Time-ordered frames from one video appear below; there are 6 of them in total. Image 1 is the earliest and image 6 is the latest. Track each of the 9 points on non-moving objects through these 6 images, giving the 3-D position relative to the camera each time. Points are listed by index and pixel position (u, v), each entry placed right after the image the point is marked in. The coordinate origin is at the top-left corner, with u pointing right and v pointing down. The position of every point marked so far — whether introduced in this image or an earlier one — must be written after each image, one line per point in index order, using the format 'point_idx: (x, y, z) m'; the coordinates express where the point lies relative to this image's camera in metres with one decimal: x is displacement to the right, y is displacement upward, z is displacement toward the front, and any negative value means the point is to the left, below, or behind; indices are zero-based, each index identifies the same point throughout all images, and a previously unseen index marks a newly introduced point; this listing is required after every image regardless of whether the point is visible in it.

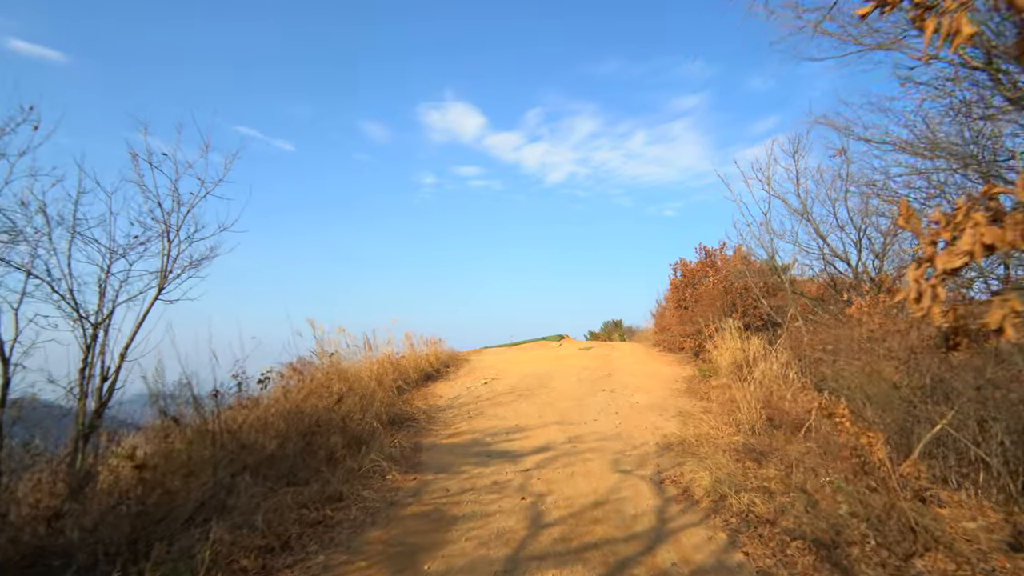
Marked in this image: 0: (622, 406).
0: (+2.1, -2.2, +10.0) m
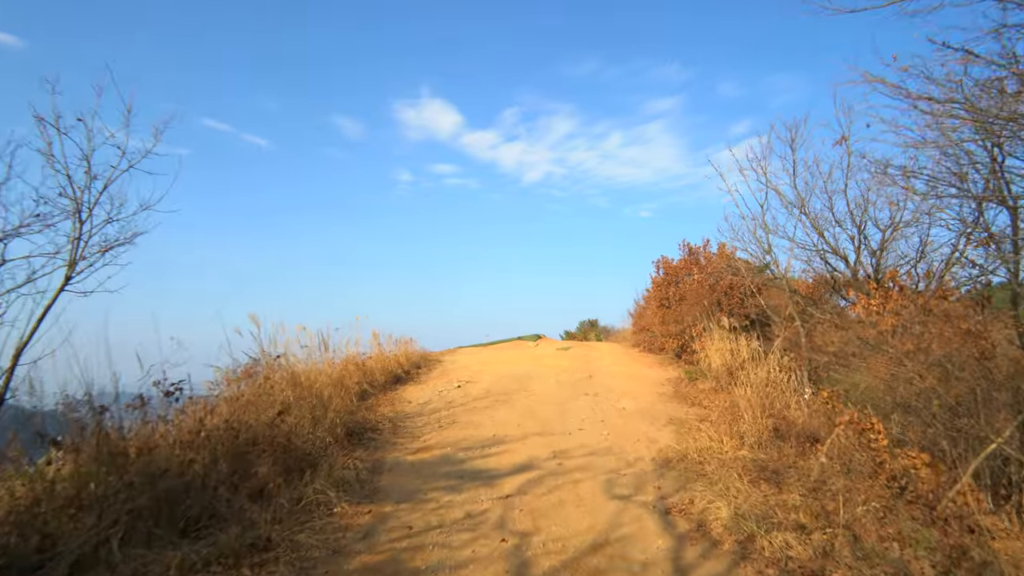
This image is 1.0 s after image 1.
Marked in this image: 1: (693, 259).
0: (+1.7, -2.1, +9.2) m
1: (+5.9, +0.9, +17.6) m
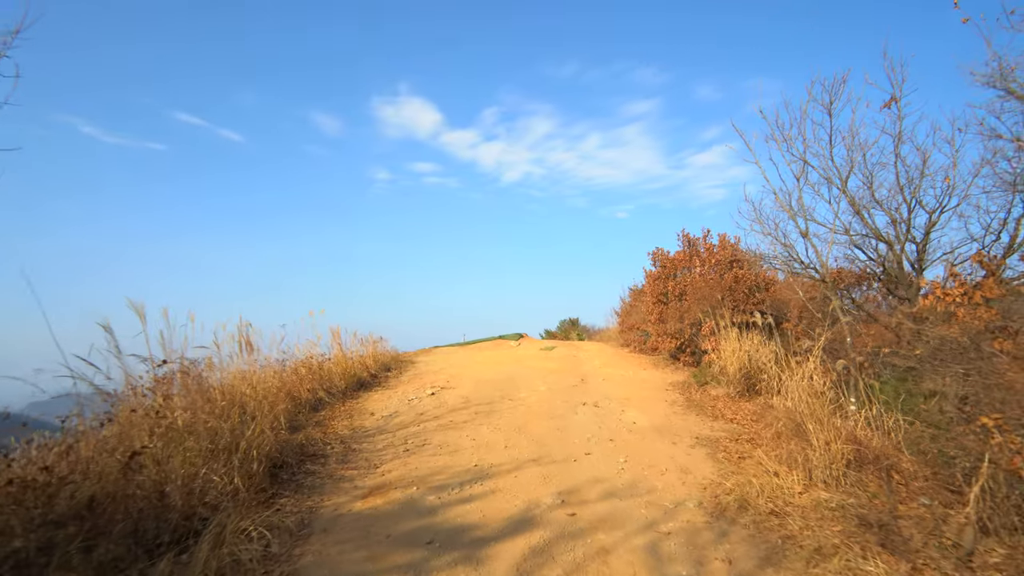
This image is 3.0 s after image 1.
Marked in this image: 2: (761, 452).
0: (+1.5, -2.0, +7.4) m
1: (+5.4, +1.1, +16.0) m
2: (+2.7, -1.8, +5.7) m
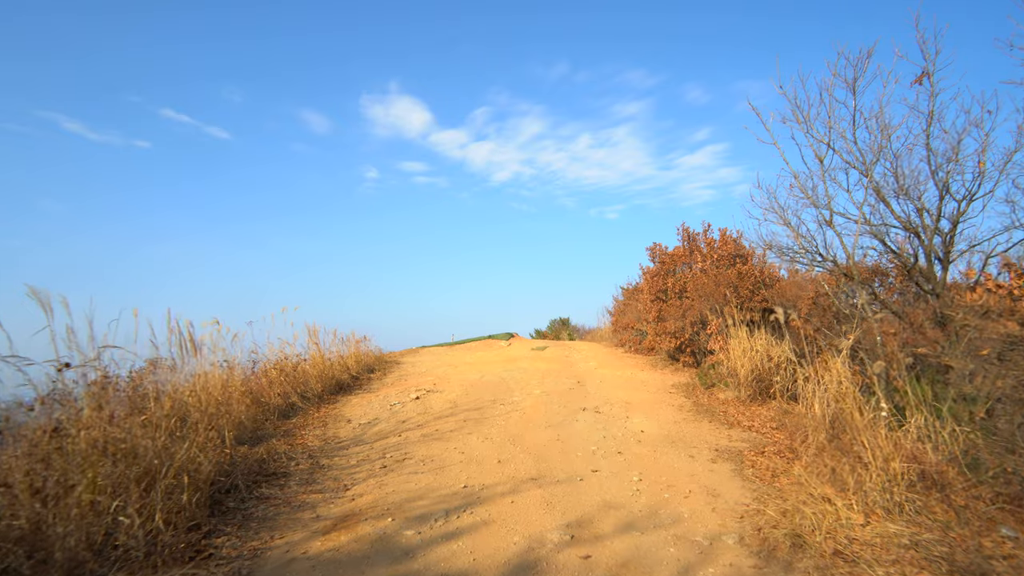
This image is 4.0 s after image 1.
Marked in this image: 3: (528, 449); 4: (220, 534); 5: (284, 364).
0: (+1.4, -1.9, +6.6) m
1: (+5.1, +1.2, +15.2) m
2: (+2.6, -1.7, +4.9) m
3: (+0.2, -1.8, +6.0) m
4: (-1.9, -1.6, +3.6) m
5: (-4.1, -1.4, +9.7) m
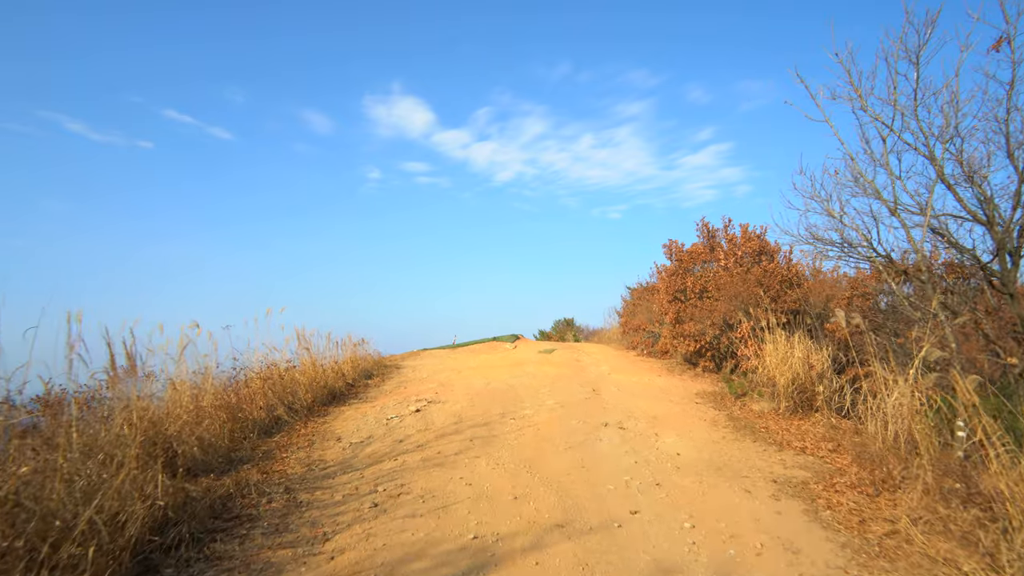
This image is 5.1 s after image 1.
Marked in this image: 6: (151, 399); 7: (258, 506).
0: (+1.6, -1.9, +5.6) m
1: (+5.3, +1.2, +14.2) m
2: (+2.8, -1.7, +3.9) m
3: (+0.3, -1.8, +5.0) m
4: (-1.8, -1.6, +2.6) m
5: (-4.0, -1.4, +8.7) m
6: (-3.4, -1.0, +5.3) m
7: (-2.1, -1.8, +4.4) m
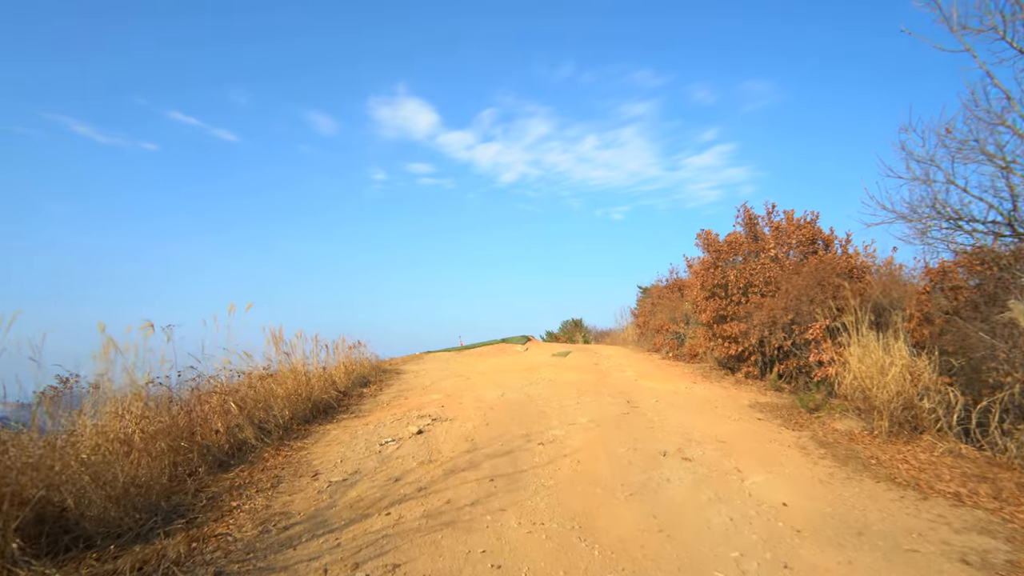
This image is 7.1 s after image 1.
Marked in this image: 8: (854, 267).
0: (+1.9, -1.7, +3.9) m
1: (+5.7, +1.3, +12.5) m
2: (+3.1, -1.5, +2.2) m
3: (+0.6, -1.7, +3.3) m
4: (-1.5, -1.5, +0.9) m
5: (-3.6, -1.3, +7.0) m
6: (-3.0, -0.8, +3.6) m
7: (-1.8, -1.7, +2.7) m
8: (+6.7, +0.4, +10.3) m
